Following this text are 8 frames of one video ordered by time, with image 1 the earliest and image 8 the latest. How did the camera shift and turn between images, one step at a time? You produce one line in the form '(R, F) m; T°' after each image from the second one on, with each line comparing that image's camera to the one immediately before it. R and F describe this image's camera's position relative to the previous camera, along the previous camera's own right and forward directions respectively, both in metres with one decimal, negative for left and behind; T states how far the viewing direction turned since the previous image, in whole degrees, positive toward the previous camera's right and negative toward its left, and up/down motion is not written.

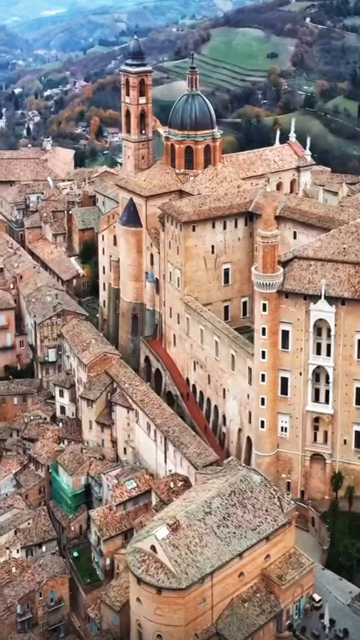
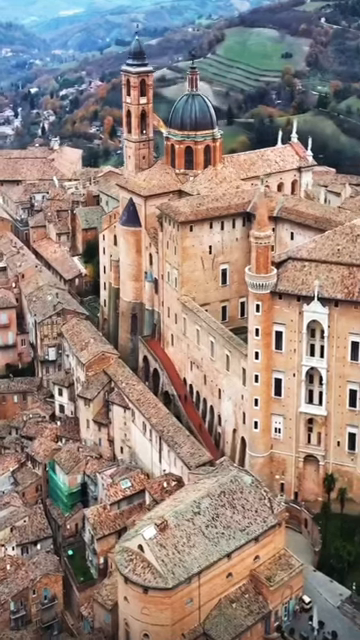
(+1.8, -0.1) m; -1°
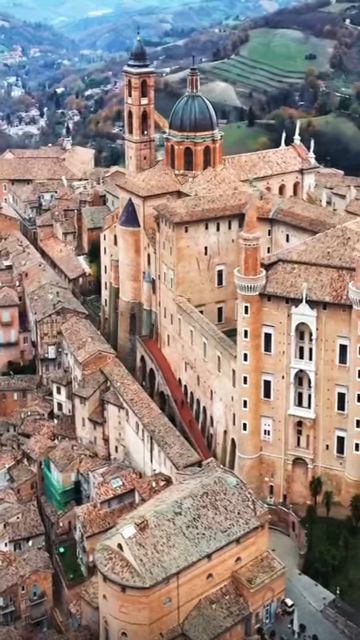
(+3.0, -0.1) m; -2°
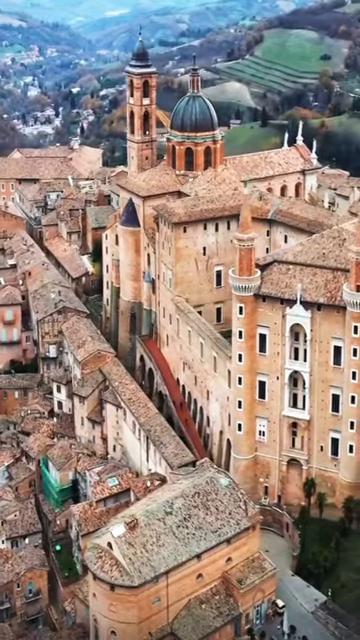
(+1.7, -0.1) m; -1°
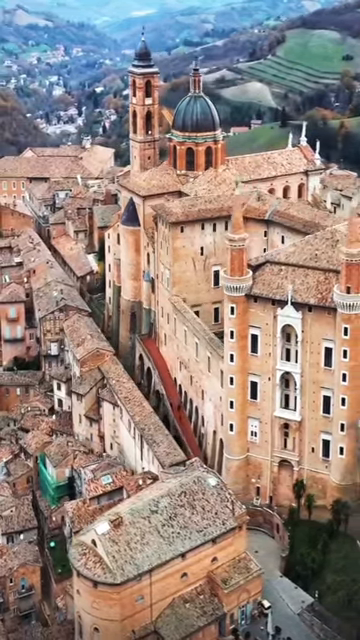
(+2.5, -0.1) m; -2°
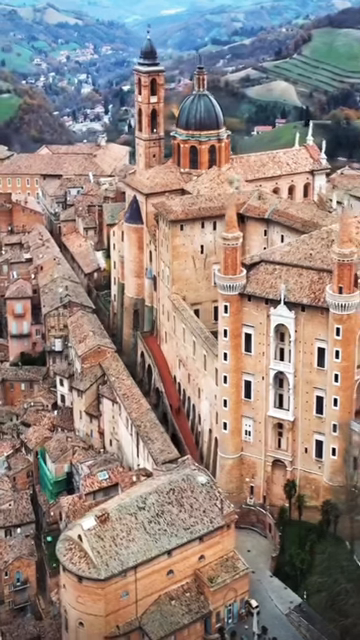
(+2.6, 0.0) m; -2°
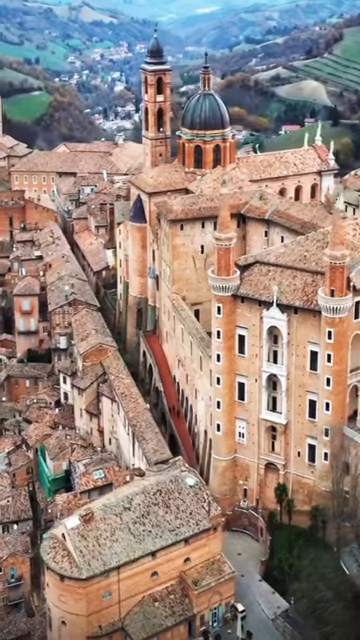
(+3.0, +0.4) m; -3°
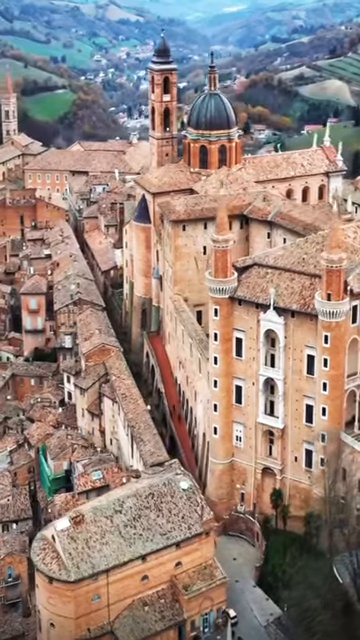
(+2.1, +0.5) m; -2°
